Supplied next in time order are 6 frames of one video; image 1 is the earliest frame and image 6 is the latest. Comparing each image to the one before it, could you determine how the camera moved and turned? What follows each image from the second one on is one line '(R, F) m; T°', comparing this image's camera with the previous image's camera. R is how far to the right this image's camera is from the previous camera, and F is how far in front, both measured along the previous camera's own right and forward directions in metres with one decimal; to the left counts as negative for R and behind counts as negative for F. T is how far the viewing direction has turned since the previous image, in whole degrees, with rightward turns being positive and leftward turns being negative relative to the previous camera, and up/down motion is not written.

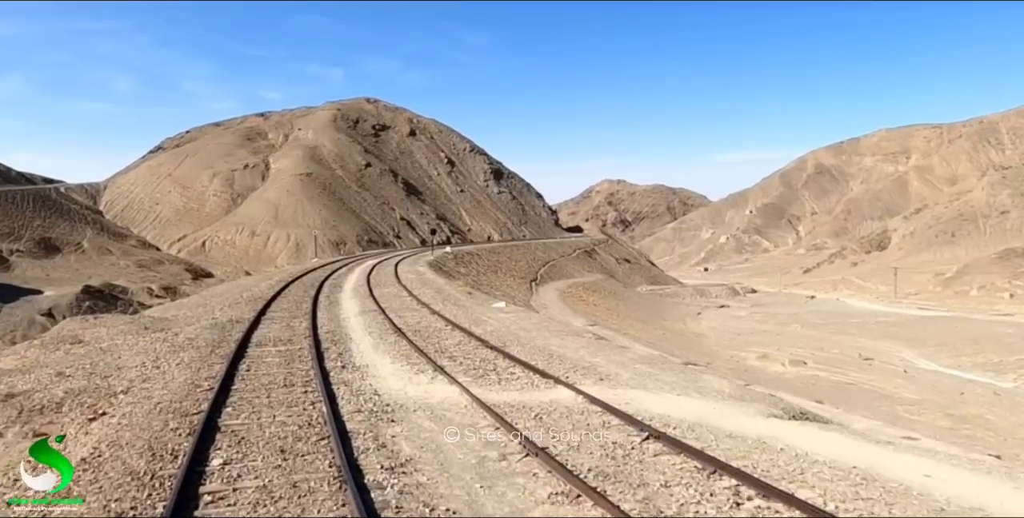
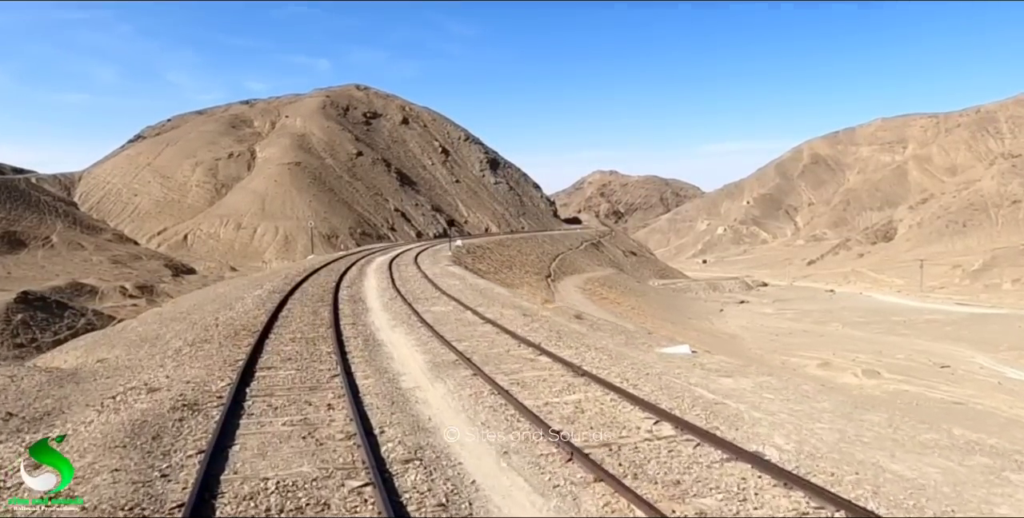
(-1.4, +4.1) m; +1°
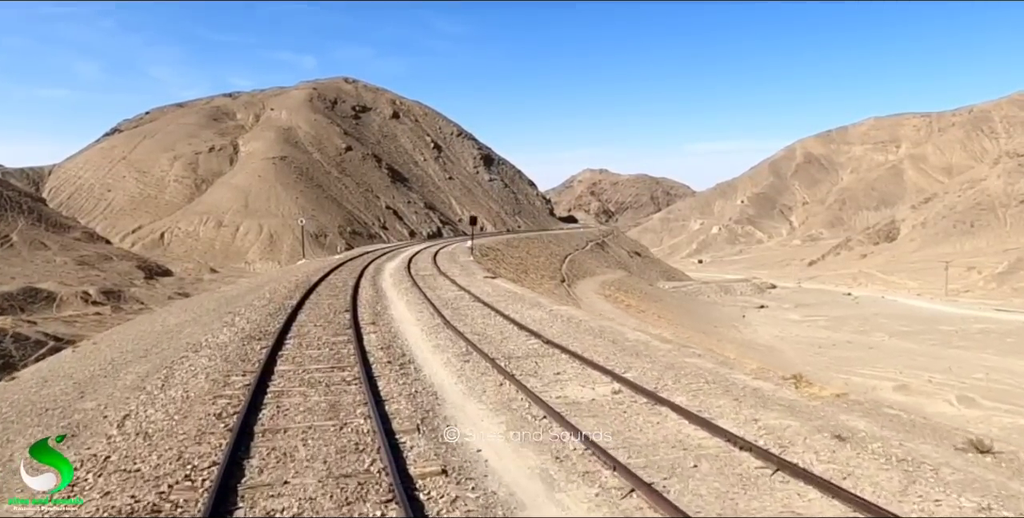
(-1.3, +4.1) m; +1°
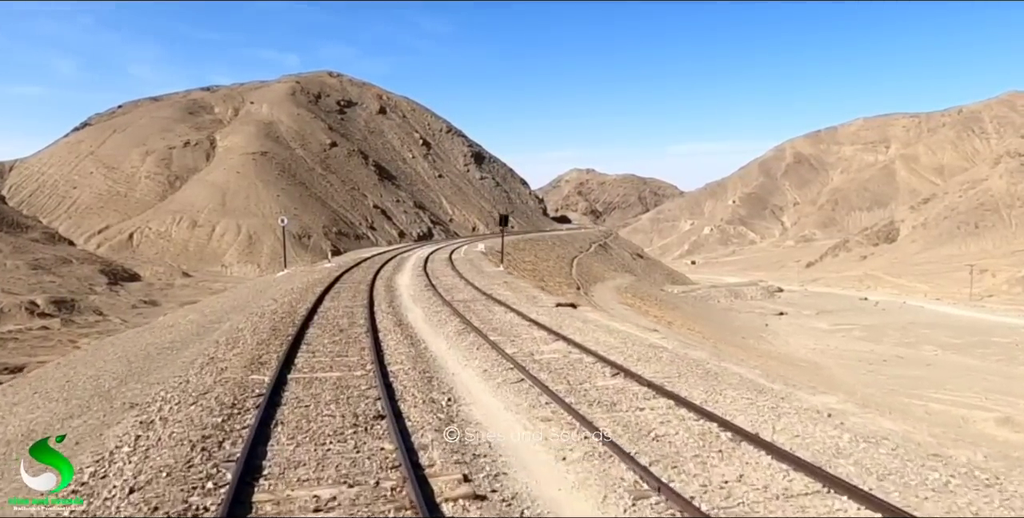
(-1.2, +4.1) m; +1°
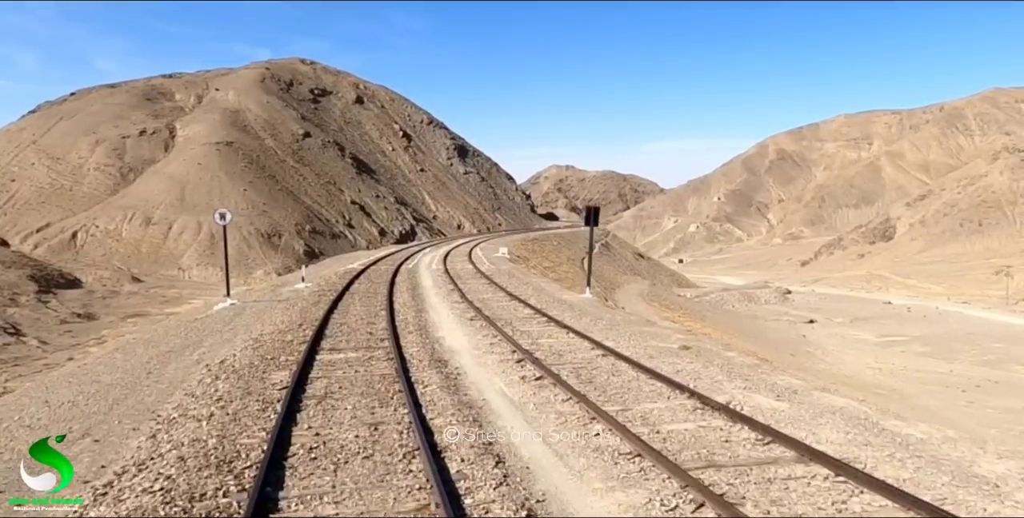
(-1.5, +5.8) m; +2°
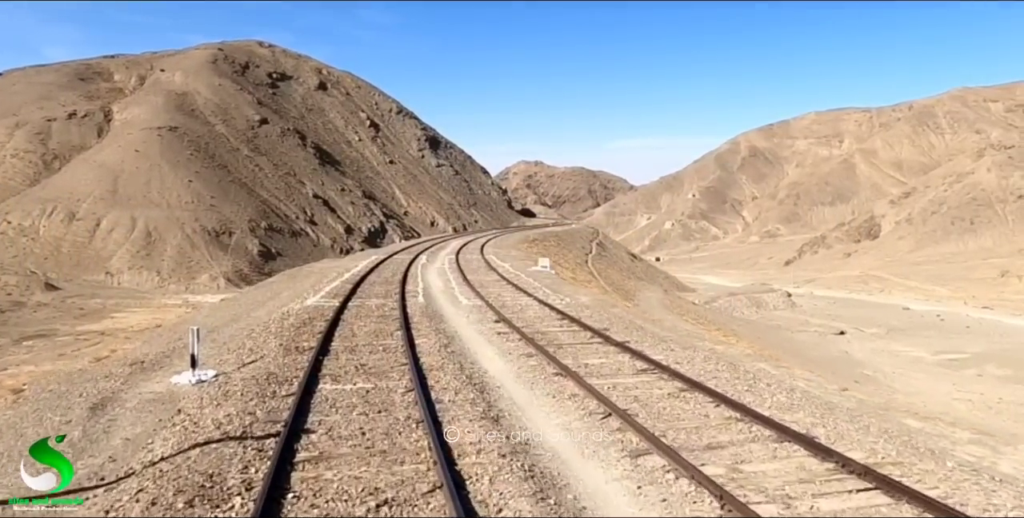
(-1.4, +6.3) m; +3°
